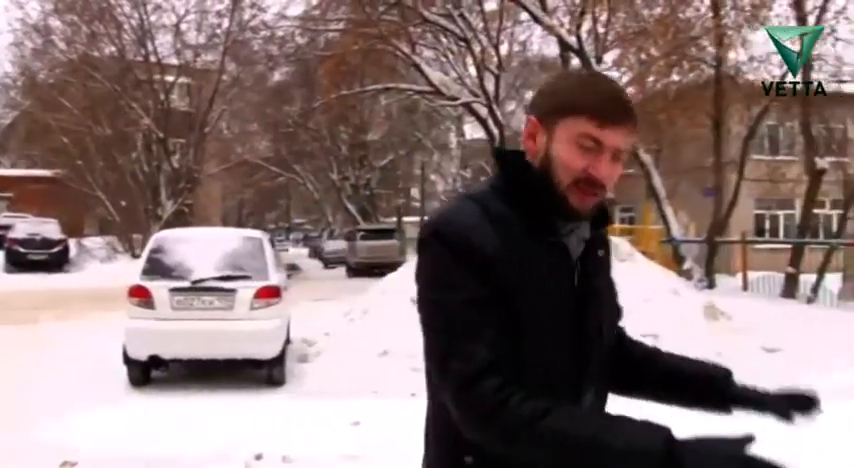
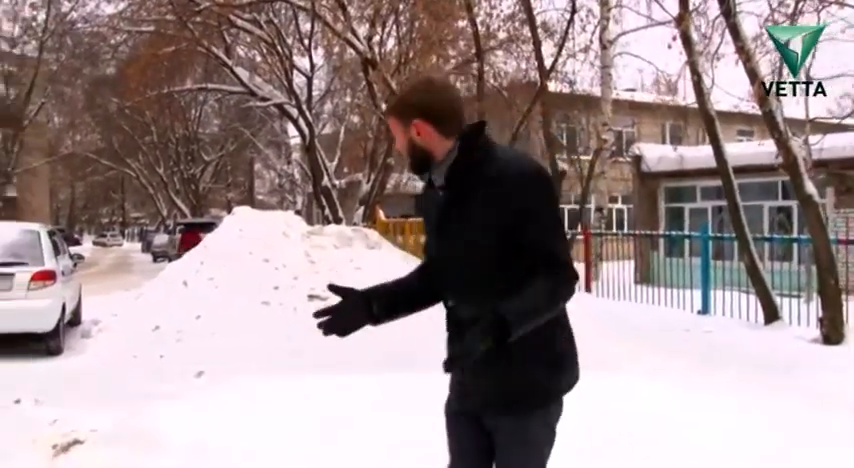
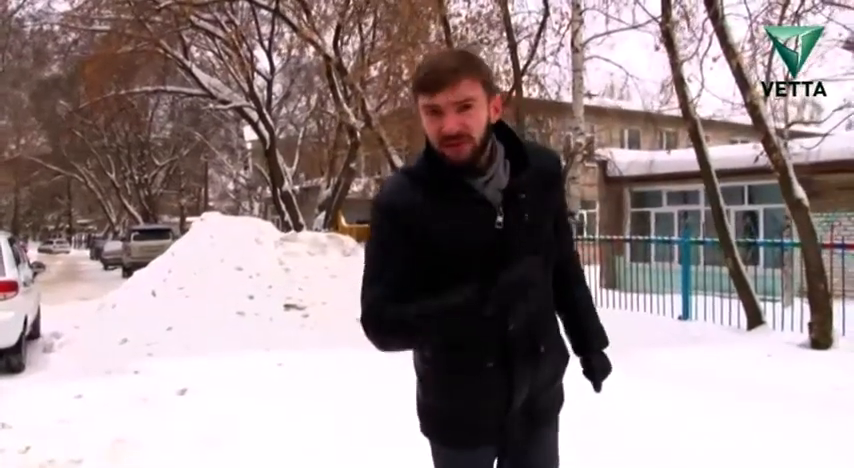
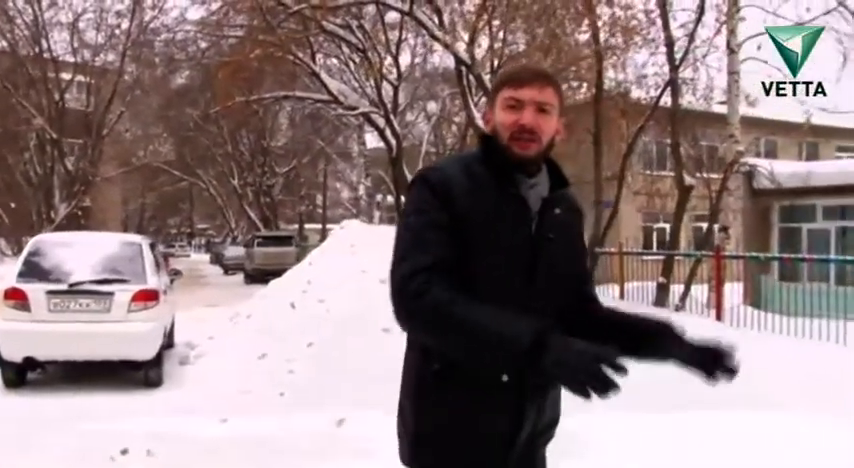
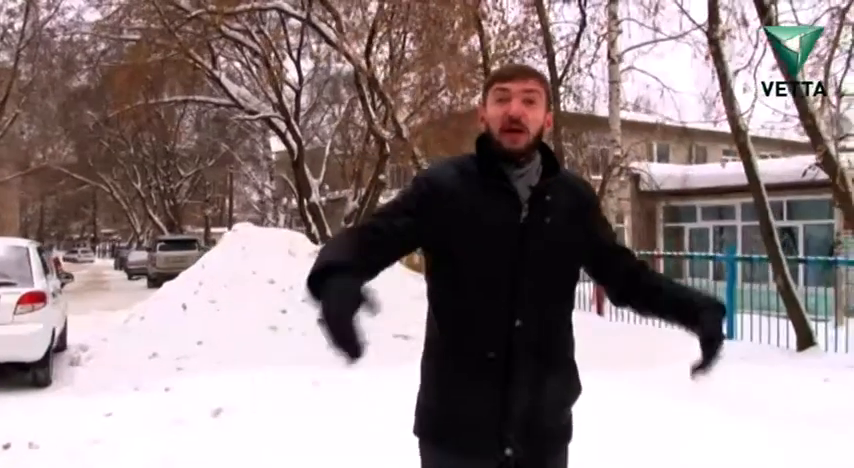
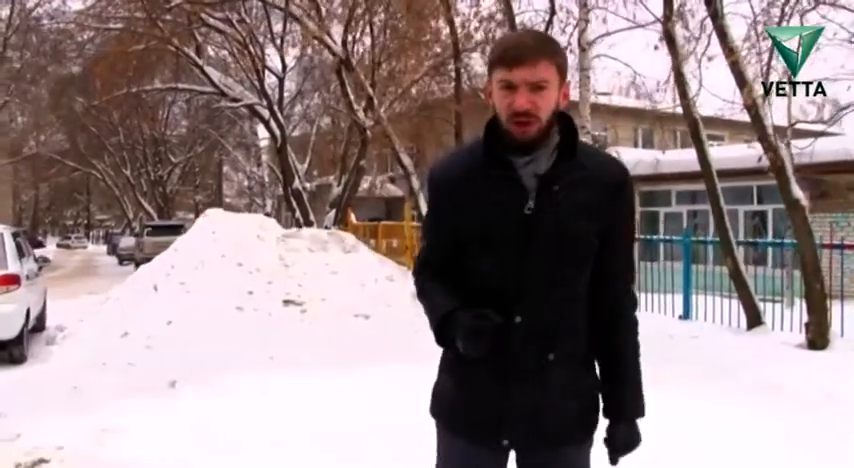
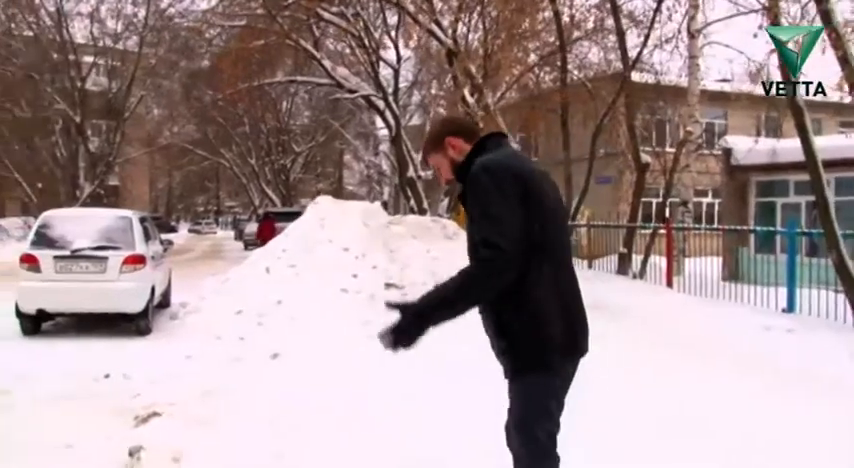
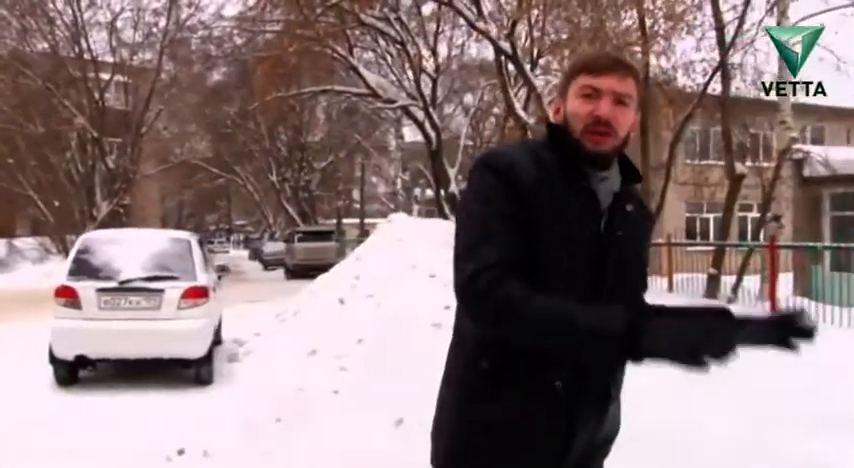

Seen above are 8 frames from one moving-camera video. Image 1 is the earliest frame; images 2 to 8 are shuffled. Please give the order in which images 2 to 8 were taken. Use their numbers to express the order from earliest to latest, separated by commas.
8, 4, 5, 3, 6, 2, 7
